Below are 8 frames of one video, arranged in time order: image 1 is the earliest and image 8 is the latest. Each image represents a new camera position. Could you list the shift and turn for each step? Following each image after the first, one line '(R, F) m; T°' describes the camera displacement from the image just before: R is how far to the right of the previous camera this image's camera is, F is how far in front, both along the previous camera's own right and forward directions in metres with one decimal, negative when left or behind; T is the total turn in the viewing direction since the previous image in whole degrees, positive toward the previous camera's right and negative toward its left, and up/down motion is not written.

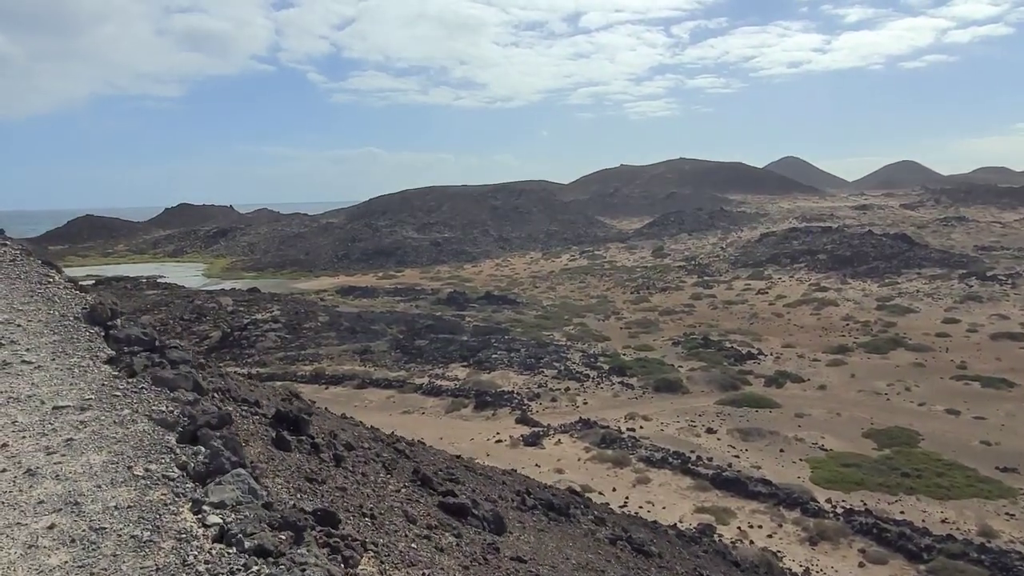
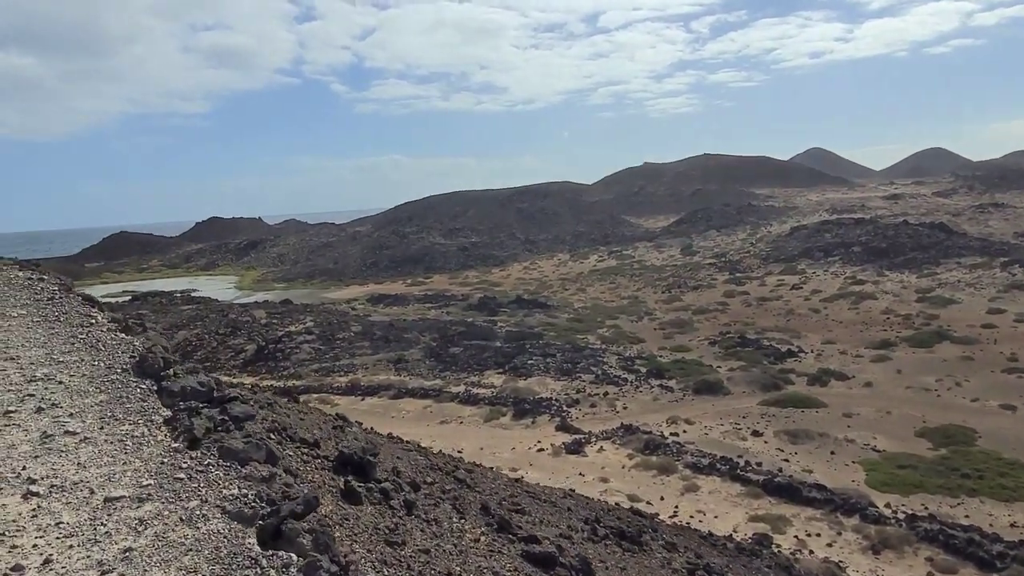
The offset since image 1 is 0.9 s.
(-0.2, +0.3) m; -2°
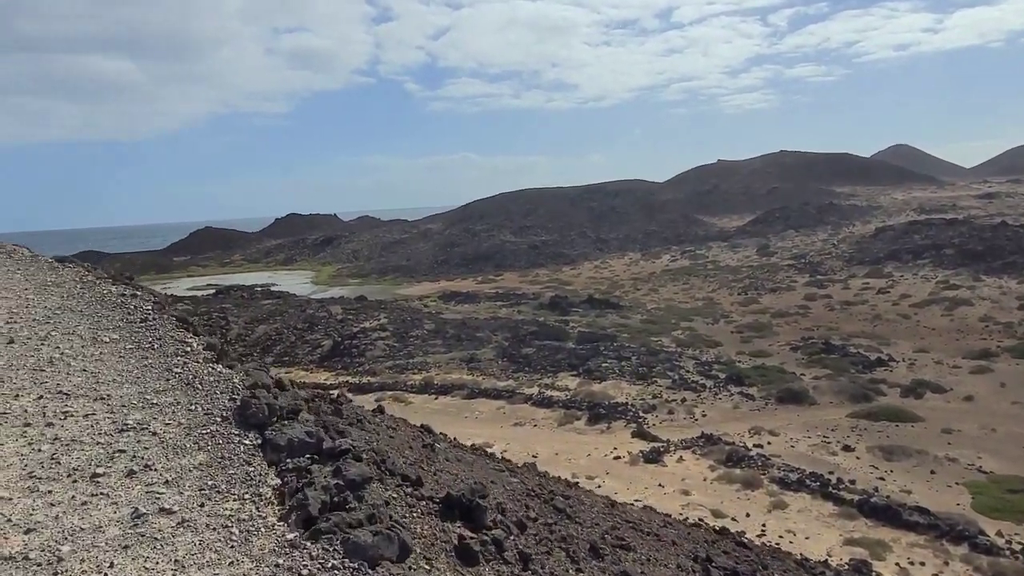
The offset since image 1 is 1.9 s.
(-0.2, +0.3) m; -5°
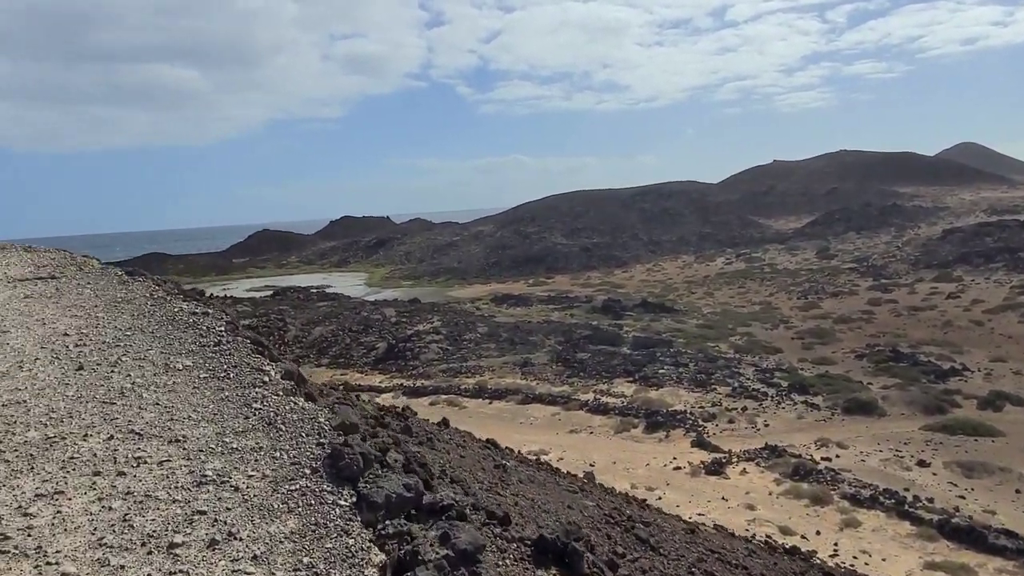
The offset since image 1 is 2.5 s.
(-0.2, +0.2) m; -4°
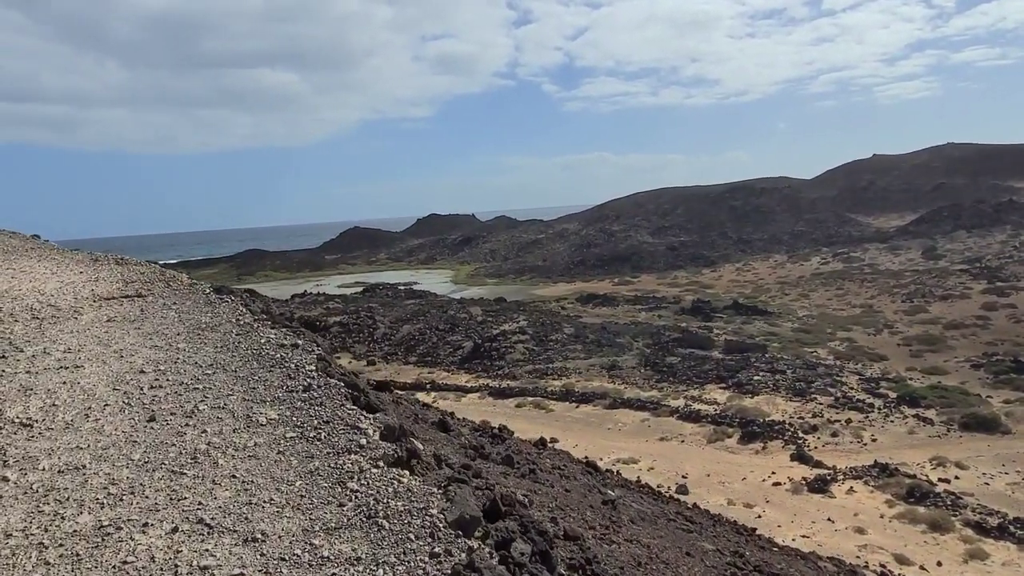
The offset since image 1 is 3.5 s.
(-0.2, +0.3) m; -7°
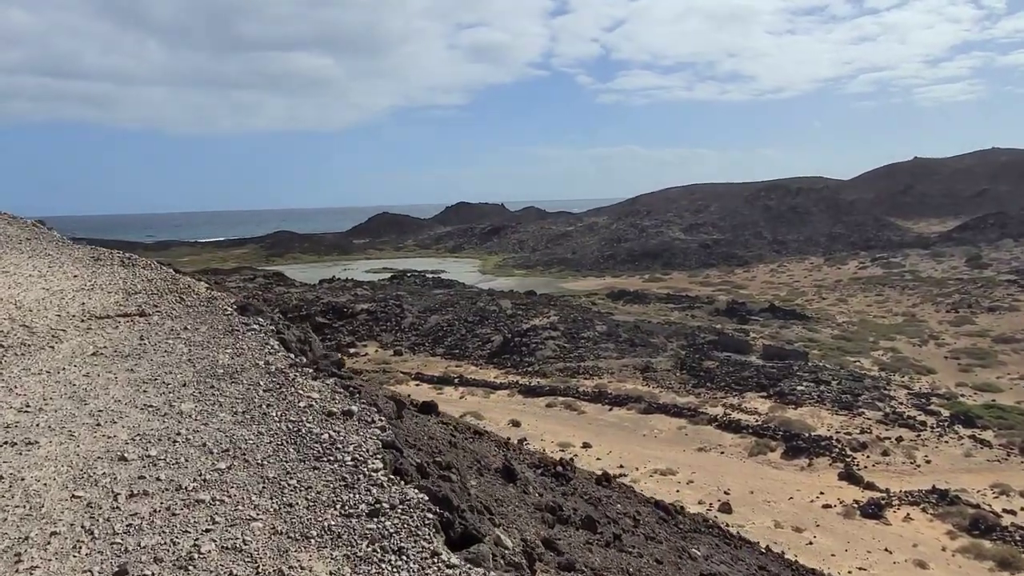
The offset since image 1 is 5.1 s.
(-0.3, +0.8) m; -2°
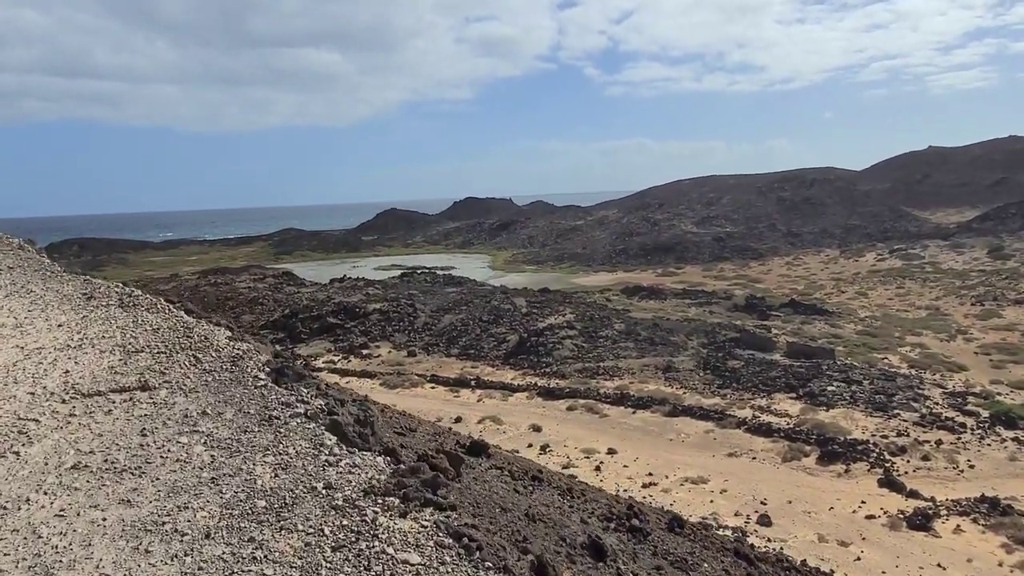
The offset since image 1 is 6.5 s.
(-0.2, +0.7) m; -1°
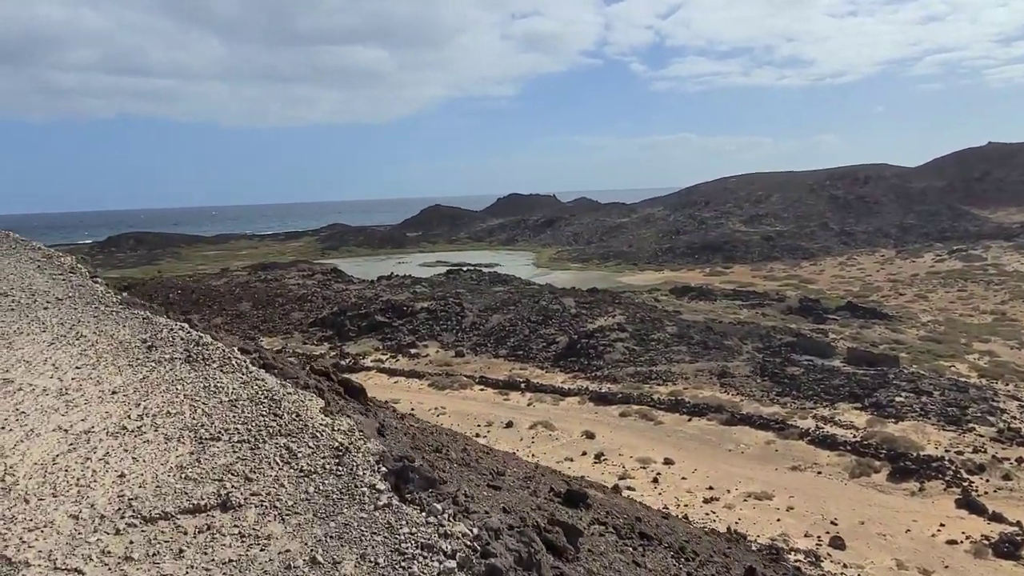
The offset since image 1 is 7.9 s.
(-0.3, +0.4) m; -3°
